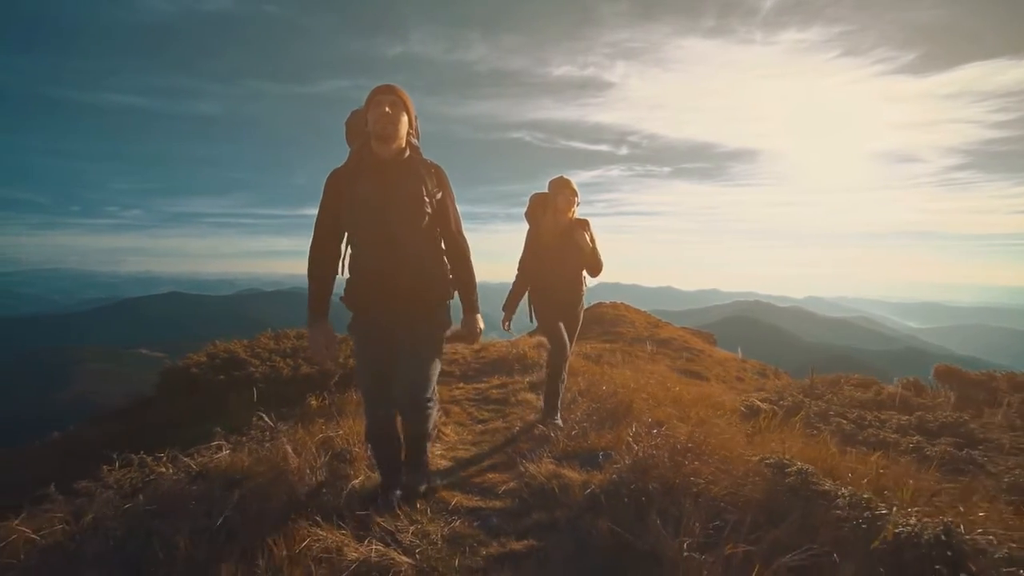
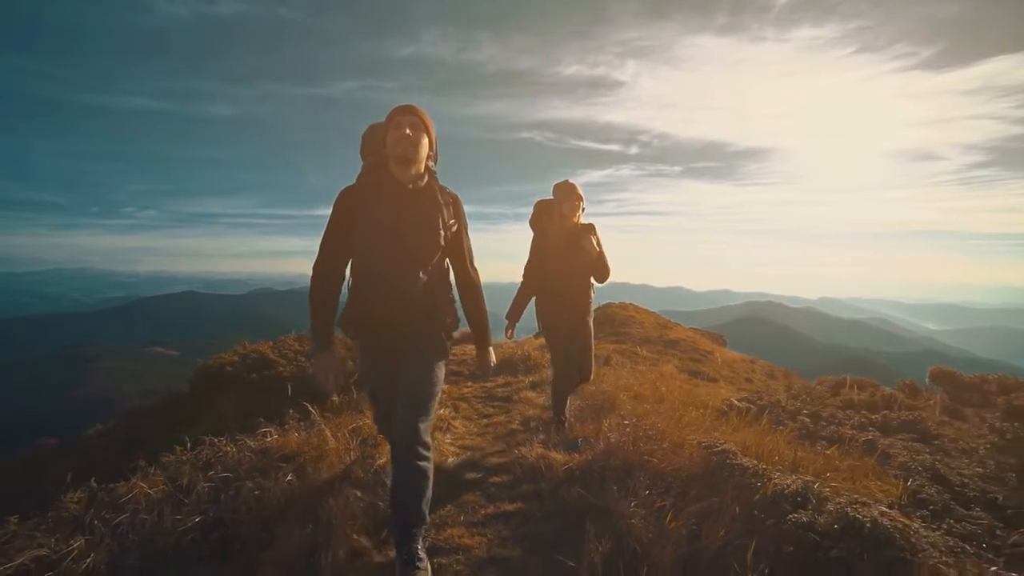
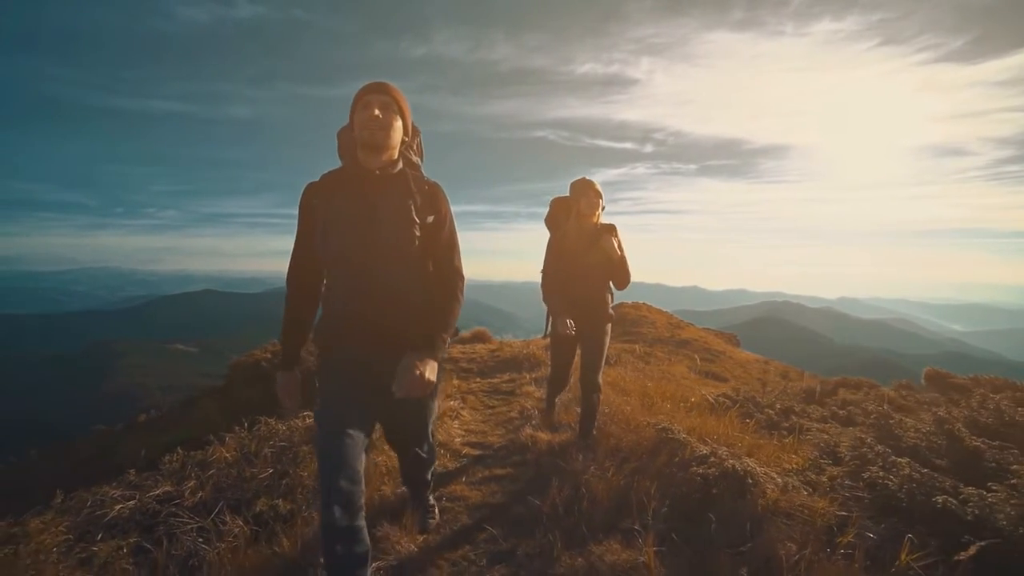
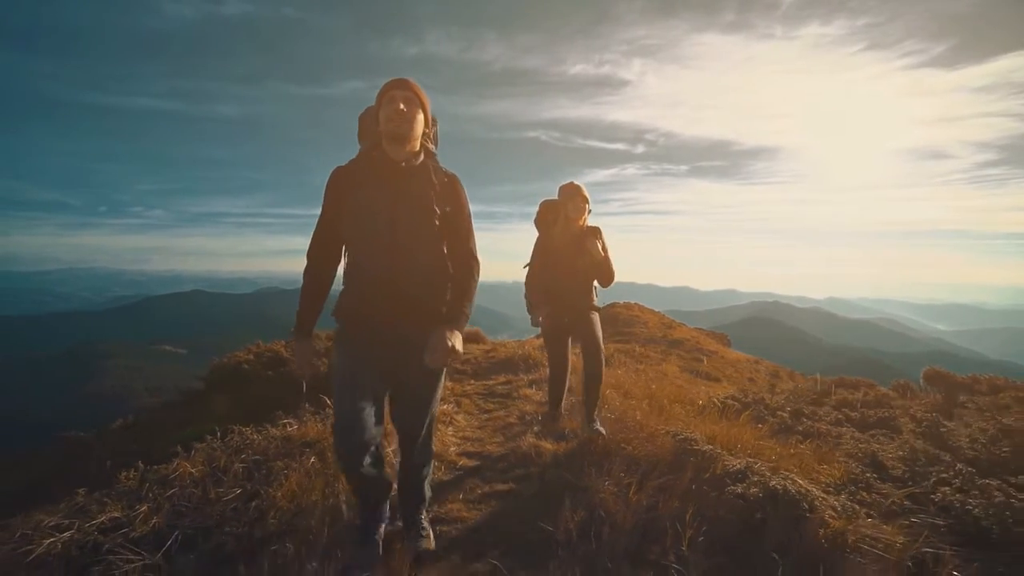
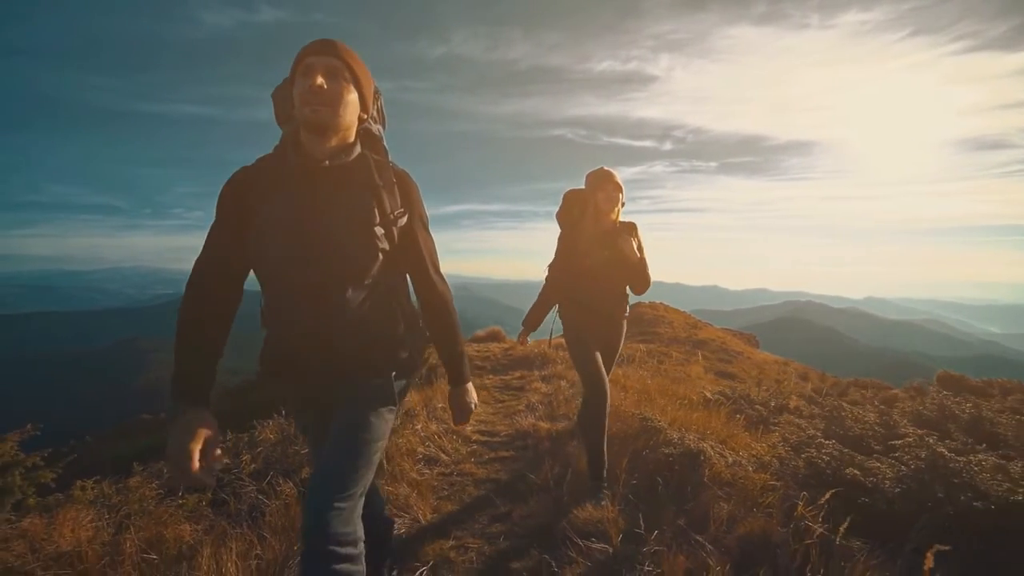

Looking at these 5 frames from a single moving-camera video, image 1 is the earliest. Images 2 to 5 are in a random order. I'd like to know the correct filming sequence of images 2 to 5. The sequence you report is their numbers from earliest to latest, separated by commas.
2, 4, 3, 5
